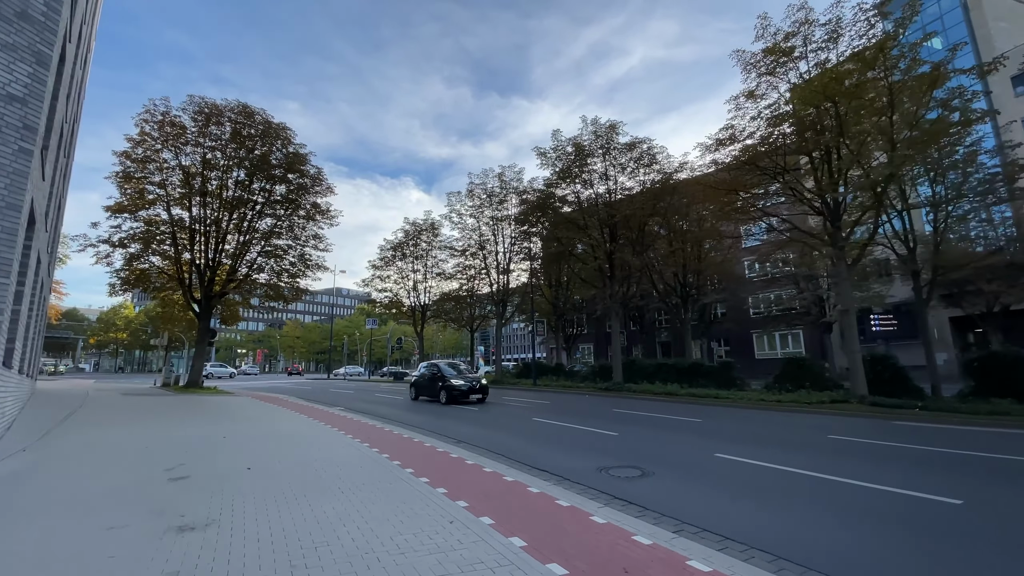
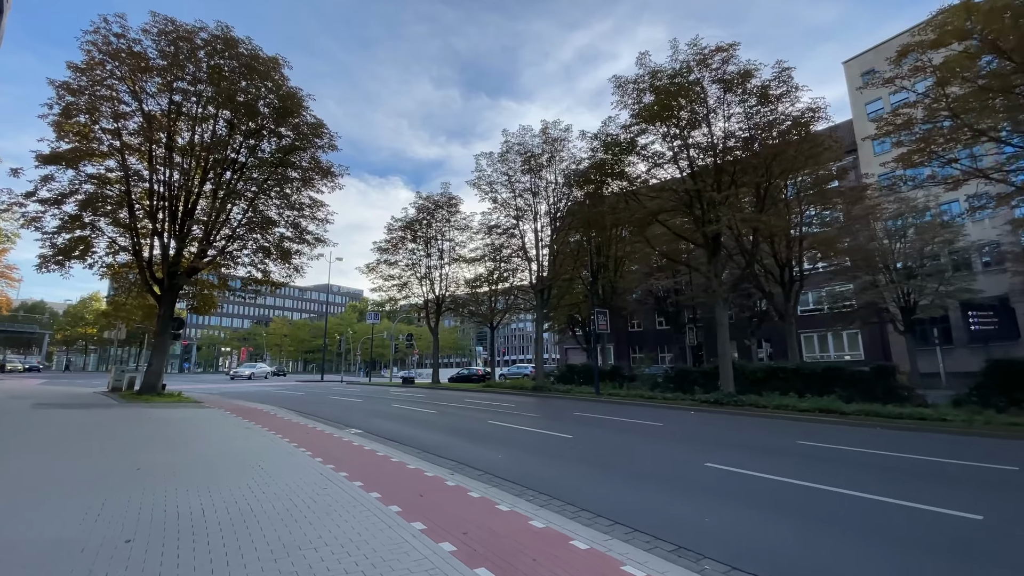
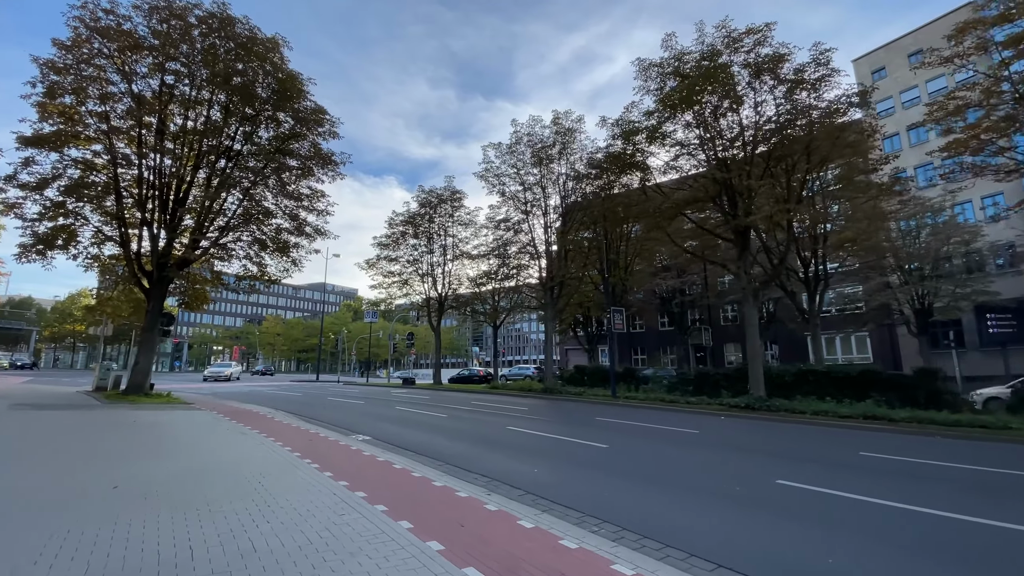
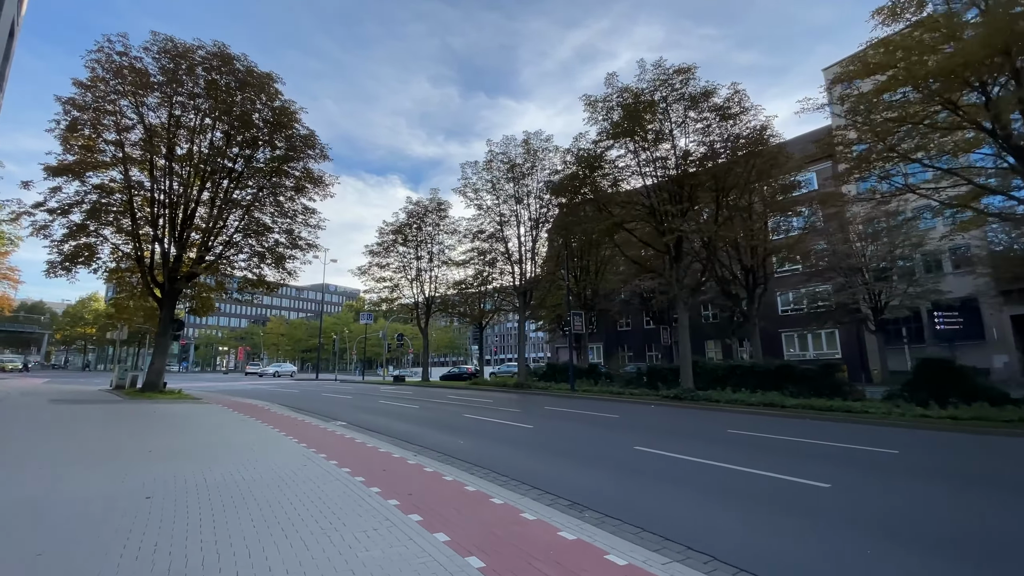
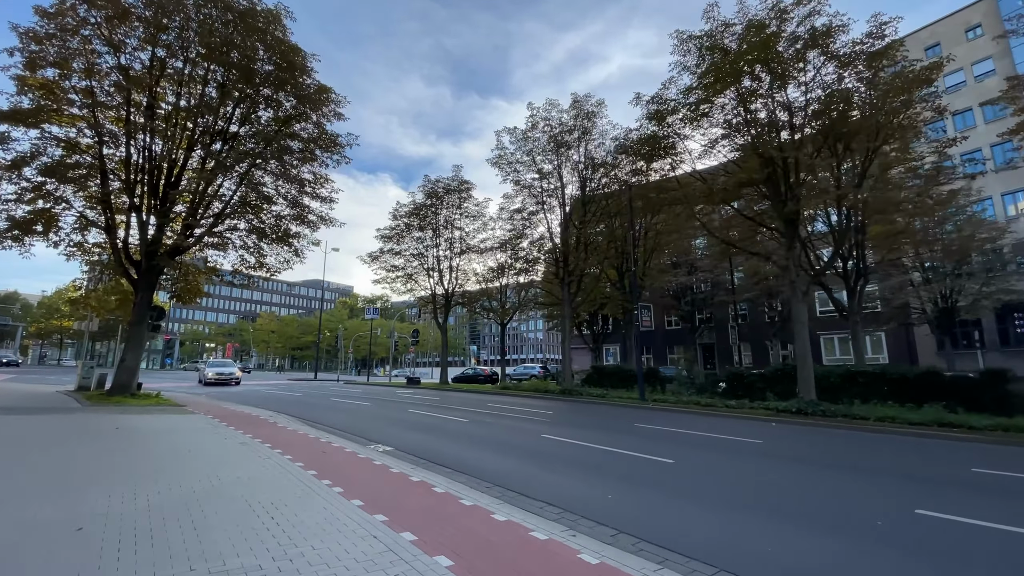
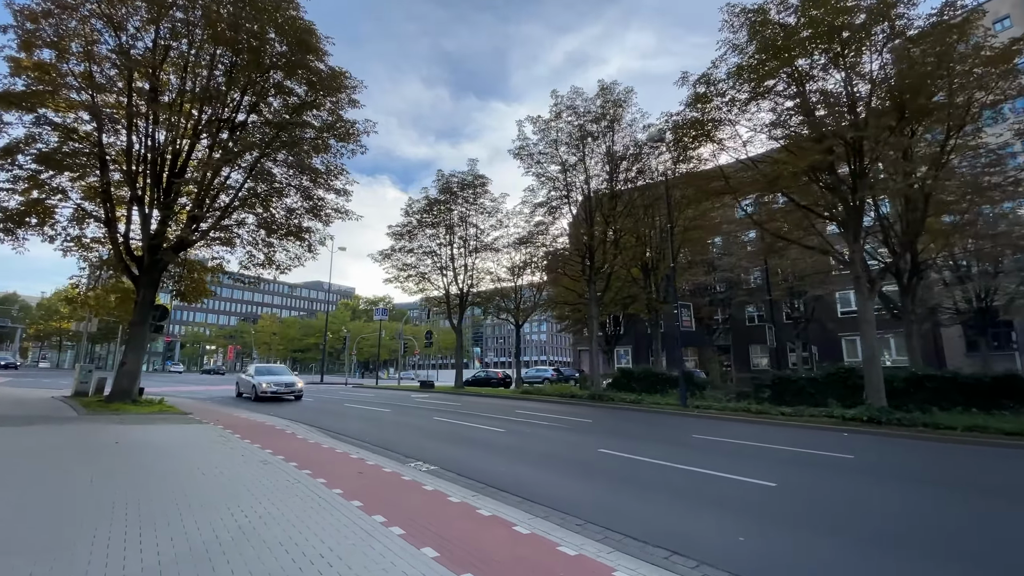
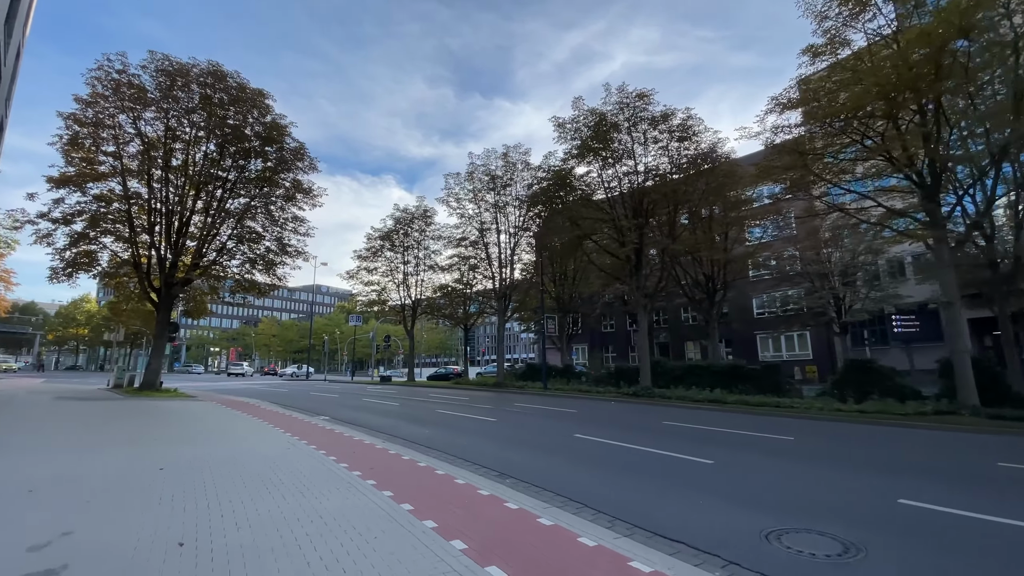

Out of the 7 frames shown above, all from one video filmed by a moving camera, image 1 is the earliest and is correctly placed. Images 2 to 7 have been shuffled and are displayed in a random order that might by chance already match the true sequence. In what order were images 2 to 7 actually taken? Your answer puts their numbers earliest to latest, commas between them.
7, 4, 2, 3, 5, 6
